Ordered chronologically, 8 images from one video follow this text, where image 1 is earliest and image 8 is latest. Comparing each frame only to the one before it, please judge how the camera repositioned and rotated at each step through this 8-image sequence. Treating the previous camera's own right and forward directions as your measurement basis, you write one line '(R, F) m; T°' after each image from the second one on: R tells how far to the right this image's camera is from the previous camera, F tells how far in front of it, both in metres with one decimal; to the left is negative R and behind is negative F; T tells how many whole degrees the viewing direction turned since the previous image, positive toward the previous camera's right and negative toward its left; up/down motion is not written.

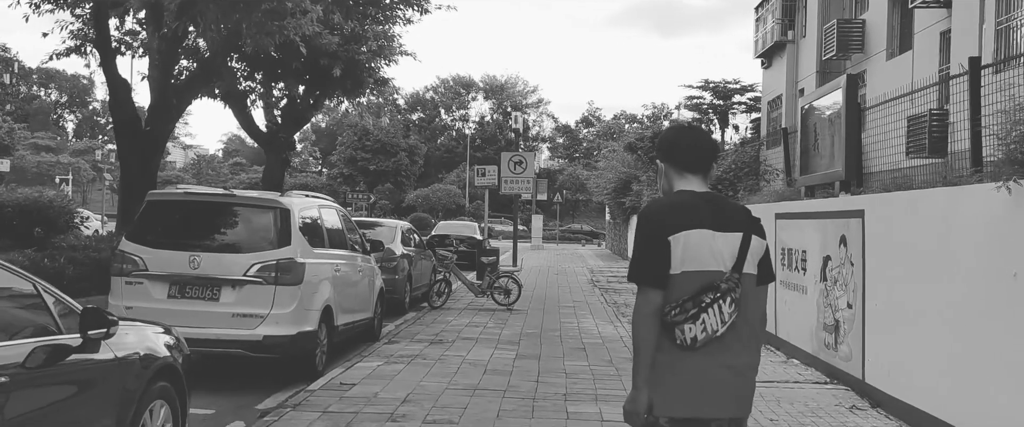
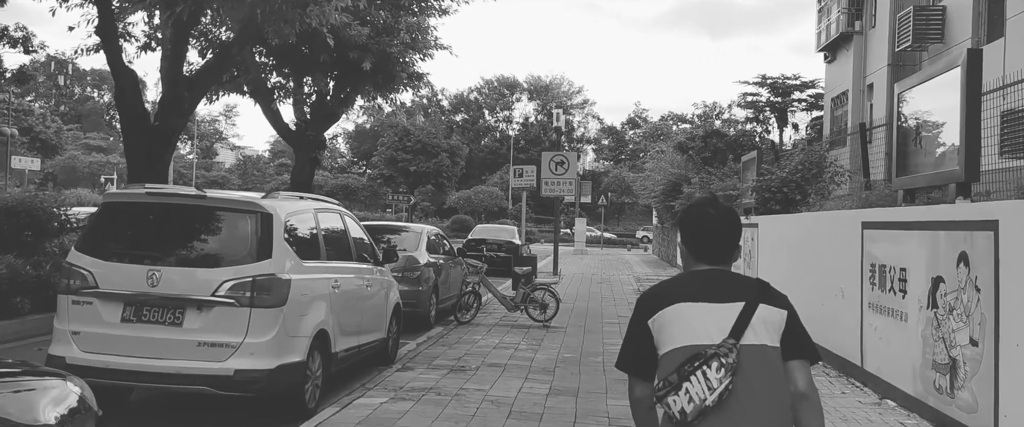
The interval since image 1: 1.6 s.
(+0.1, +1.3) m; -3°
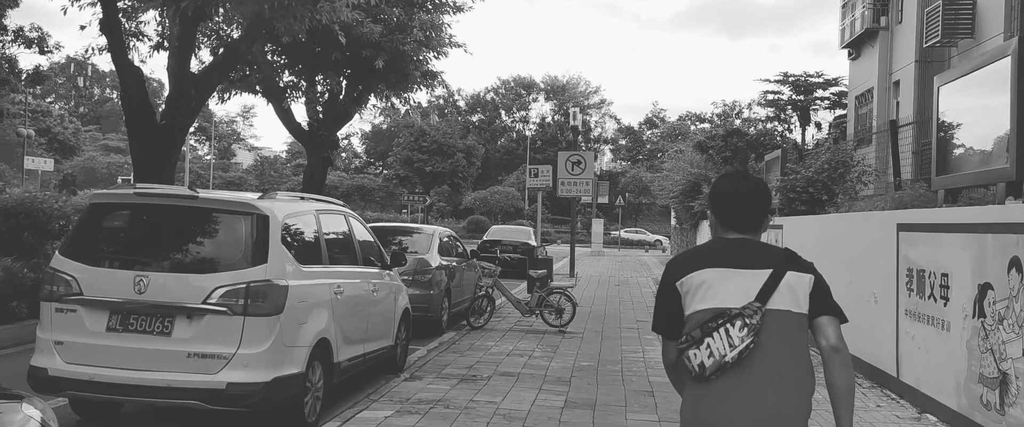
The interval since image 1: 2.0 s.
(0.0, +0.4) m; -1°
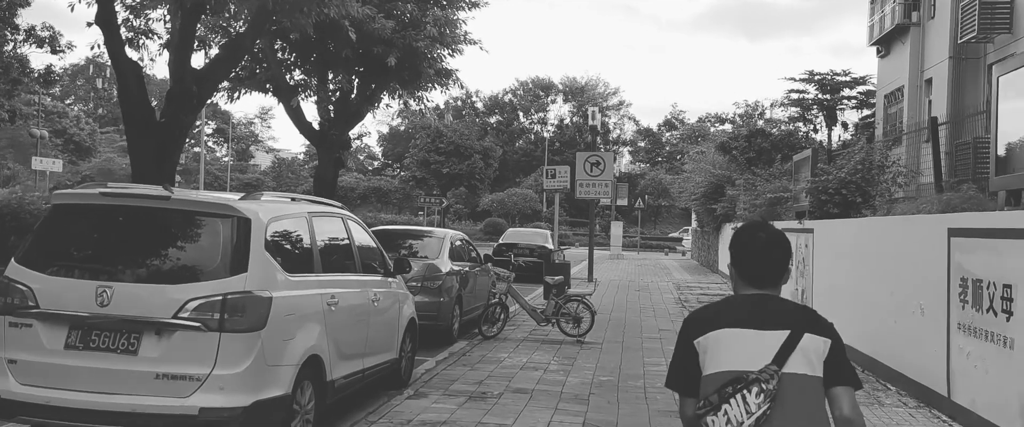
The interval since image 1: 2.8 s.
(0.0, +0.6) m; -1°
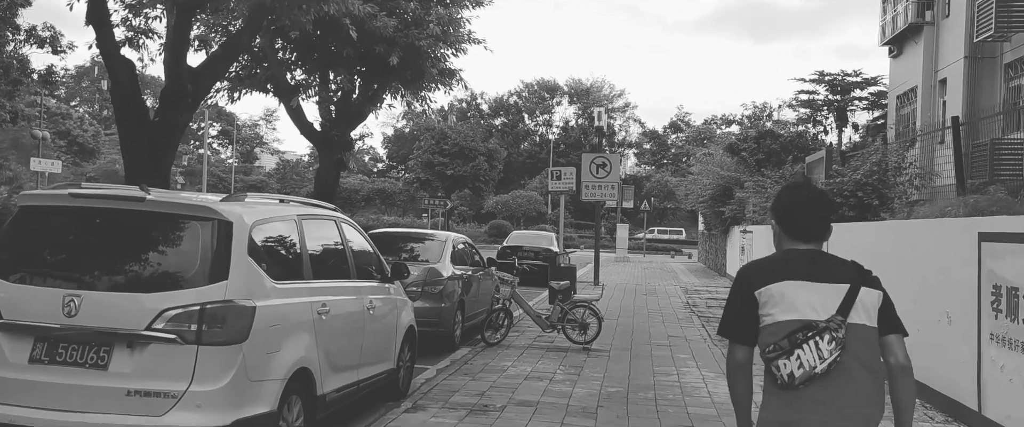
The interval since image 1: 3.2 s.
(0.0, +0.4) m; 0°
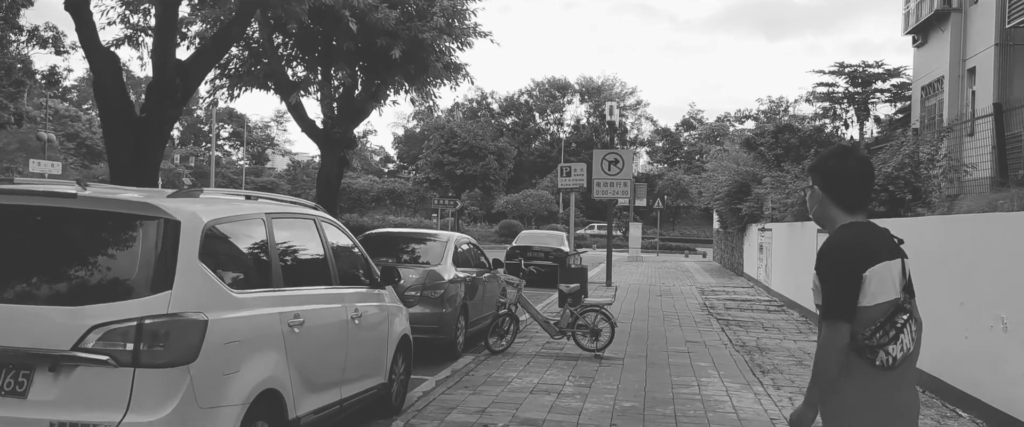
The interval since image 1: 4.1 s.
(+0.1, +0.6) m; -1°
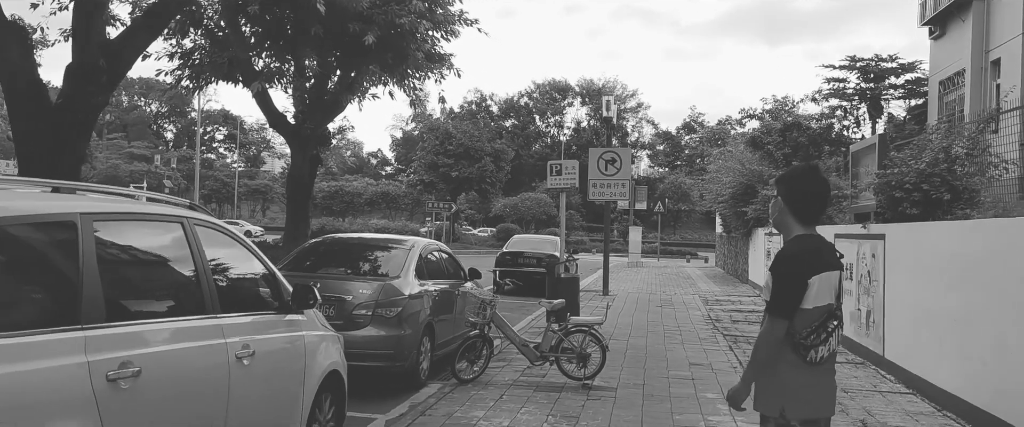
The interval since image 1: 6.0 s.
(+0.3, +1.4) m; 0°
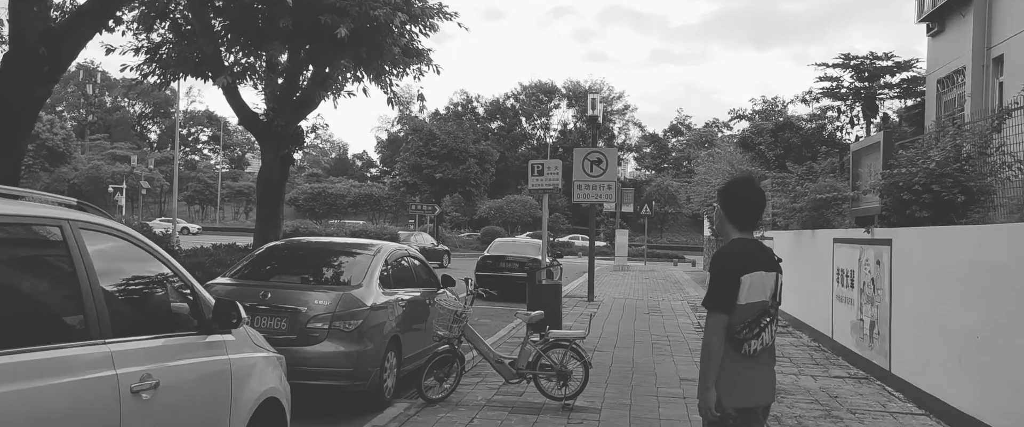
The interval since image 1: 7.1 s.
(+0.1, +0.7) m; +1°
